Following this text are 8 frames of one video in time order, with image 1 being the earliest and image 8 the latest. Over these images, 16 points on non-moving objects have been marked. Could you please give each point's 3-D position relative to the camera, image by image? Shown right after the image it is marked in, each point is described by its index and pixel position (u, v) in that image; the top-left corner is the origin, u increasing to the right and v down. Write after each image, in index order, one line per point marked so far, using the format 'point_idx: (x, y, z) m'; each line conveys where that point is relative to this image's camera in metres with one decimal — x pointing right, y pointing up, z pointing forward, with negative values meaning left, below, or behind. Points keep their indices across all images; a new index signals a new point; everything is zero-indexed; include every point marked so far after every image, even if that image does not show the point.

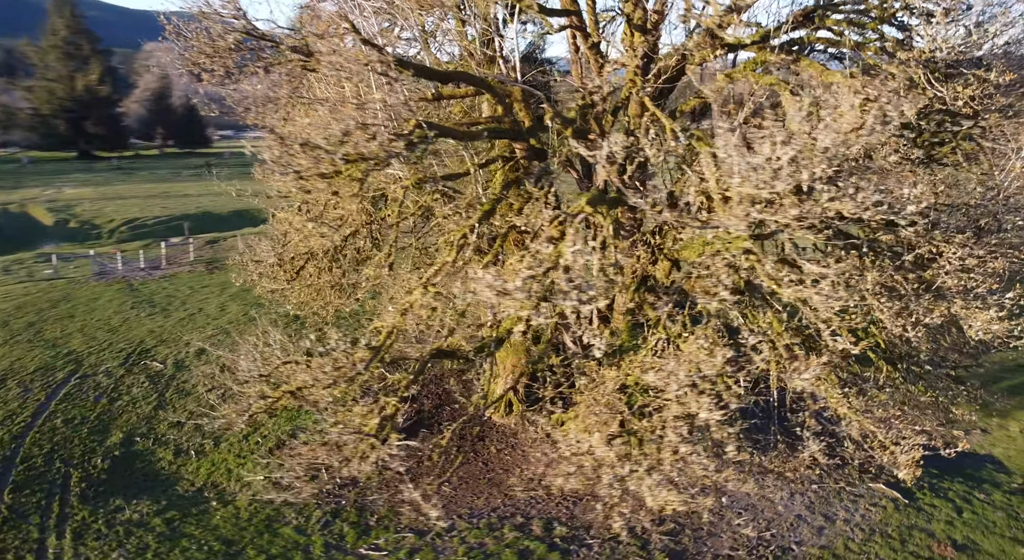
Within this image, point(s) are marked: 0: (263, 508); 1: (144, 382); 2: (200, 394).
0: (-3.5, -3.3, +10.1) m
1: (-7.8, -2.2, +14.6) m
2: (-6.4, -2.3, +14.2) m
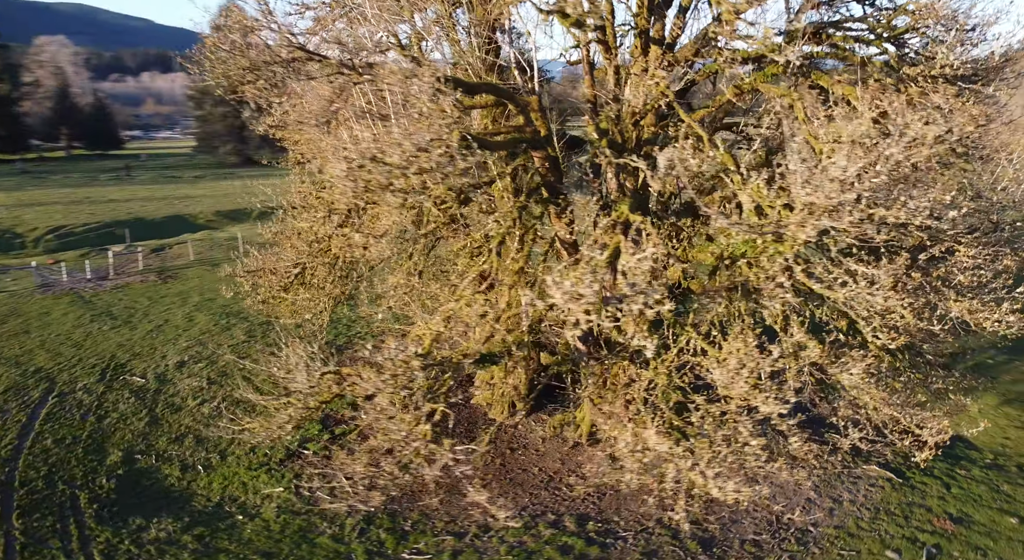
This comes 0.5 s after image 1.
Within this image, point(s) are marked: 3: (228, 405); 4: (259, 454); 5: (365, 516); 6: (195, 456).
0: (-3.1, -3.4, +10.0) m
1: (-7.8, -2.4, +14.1) m
2: (-6.3, -2.6, +13.8) m
3: (-5.7, -2.5, +14.0) m
4: (-4.4, -3.0, +12.2) m
5: (-2.1, -3.4, +10.0) m
6: (-5.5, -3.1, +12.1) m
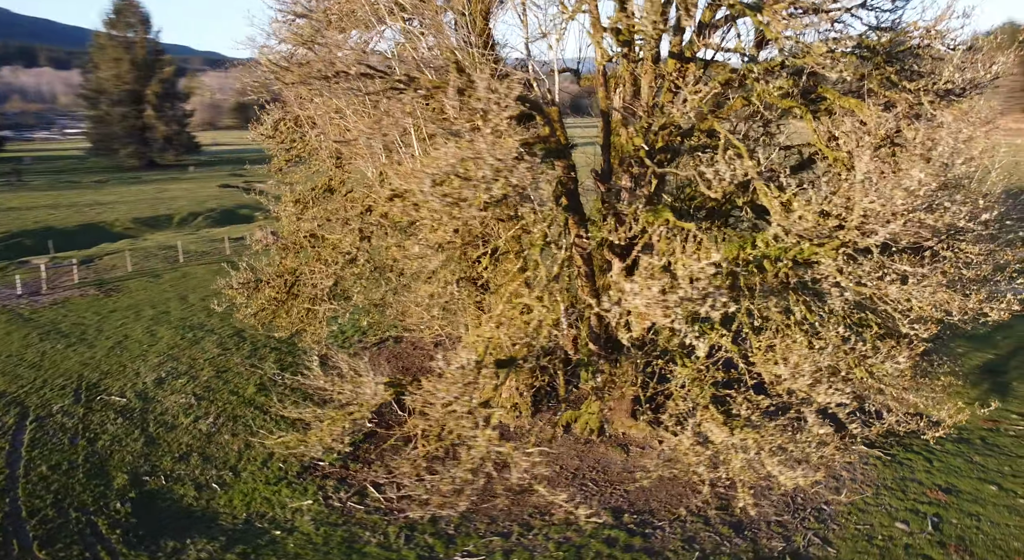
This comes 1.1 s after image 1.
0: (-2.5, -3.6, +9.9) m
1: (-7.7, -2.7, +13.4) m
2: (-6.2, -2.8, +13.4) m
3: (-5.6, -2.8, +13.6) m
4: (-4.1, -3.2, +12.0) m
5: (-1.5, -3.5, +10.1) m
6: (-5.1, -3.3, +11.7) m
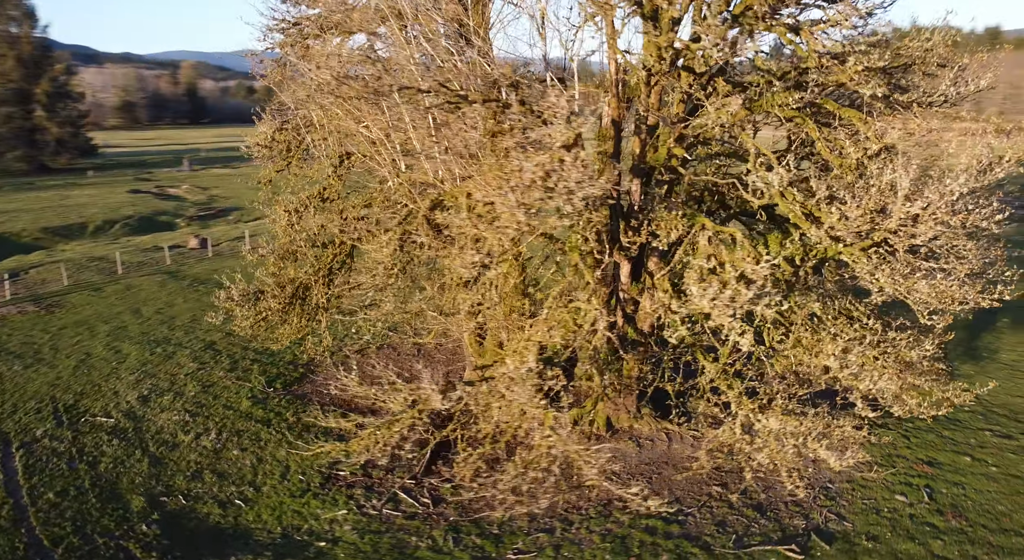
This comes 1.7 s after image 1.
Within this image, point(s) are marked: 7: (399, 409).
0: (-1.9, -3.7, +10.0) m
1: (-7.5, -3.0, +12.9) m
2: (-6.0, -3.0, +12.9) m
3: (-5.4, -3.0, +13.3) m
4: (-3.7, -3.4, +11.8) m
5: (-0.9, -3.7, +10.3) m
6: (-4.7, -3.5, +11.5) m
7: (-1.6, -1.8, +9.6) m
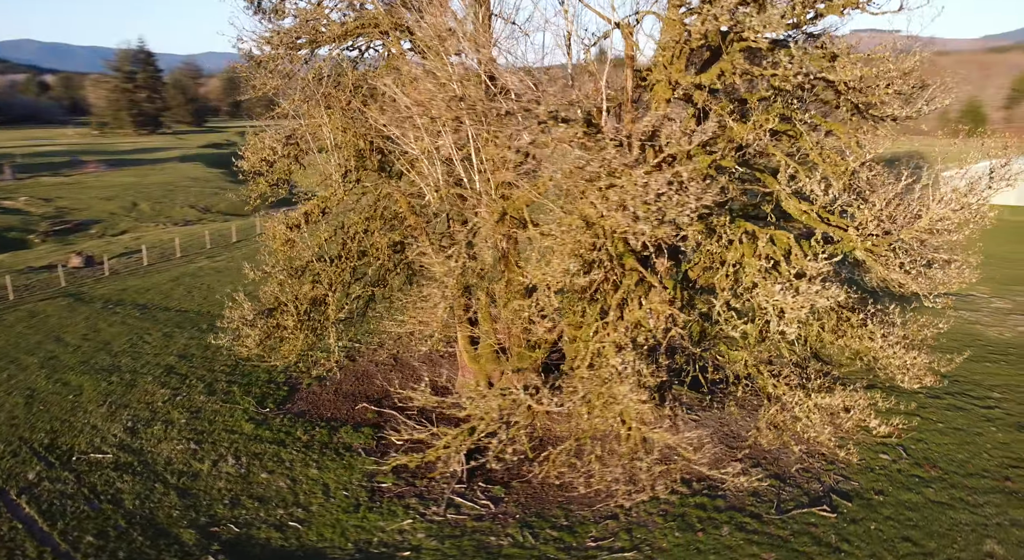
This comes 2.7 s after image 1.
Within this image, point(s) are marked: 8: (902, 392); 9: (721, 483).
0: (-0.8, -3.9, +10.3) m
1: (-6.8, -3.4, +12.0) m
2: (-5.4, -3.4, +12.4) m
3: (-4.9, -3.3, +12.8) m
4: (-2.9, -3.7, +11.7) m
5: (+0.1, -3.8, +10.8) m
6: (-3.8, -3.8, +11.2) m
7: (-0.5, -1.9, +10.0) m
8: (+9.1, -2.7, +16.3) m
9: (+3.6, -3.5, +12.0) m
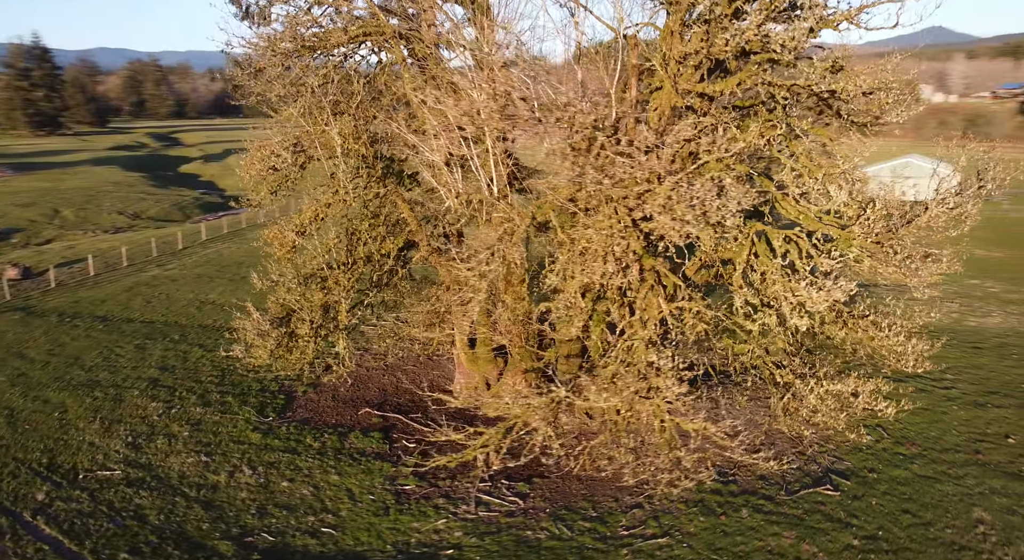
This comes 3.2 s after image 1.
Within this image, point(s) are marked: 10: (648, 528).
0: (-0.2, -3.9, +10.6) m
1: (-6.4, -3.6, +11.7) m
2: (-5.0, -3.6, +12.2) m
3: (-4.5, -3.5, +12.7) m
4: (-2.4, -3.8, +11.8) m
5: (+0.6, -3.8, +11.2) m
6: (-3.3, -3.9, +11.2) m
7: (+0.1, -2.0, +10.3) m
8: (+9.0, -2.5, +17.5) m
9: (+4.0, -3.5, +12.7) m
10: (+2.1, -3.9, +10.9) m
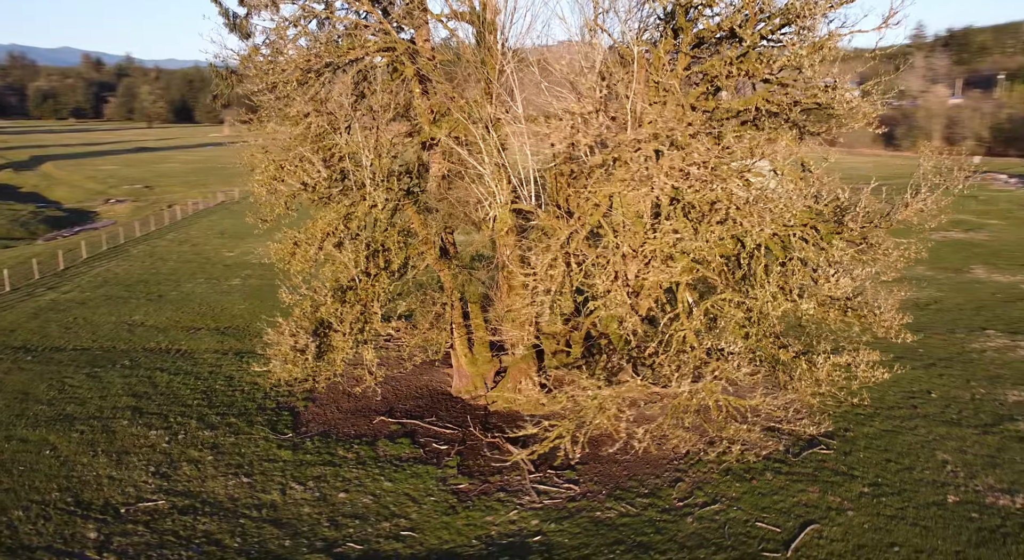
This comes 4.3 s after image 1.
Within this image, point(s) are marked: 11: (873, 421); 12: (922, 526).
0: (+1.0, -4.0, +11.5) m
1: (-5.3, -3.9, +11.4) m
2: (-4.0, -3.9, +12.2) m
3: (-3.6, -3.7, +12.7) m
4: (-1.4, -3.9, +12.3) m
5: (+1.7, -3.8, +12.2) m
6: (-2.1, -4.1, +11.5) m
7: (+1.3, -2.0, +11.3) m
8: (+8.6, -2.2, +20.1) m
9: (+4.7, -3.3, +14.4) m
10: (+3.3, -3.8, +12.3) m
11: (+8.2, -3.2, +15.7) m
12: (+6.7, -4.0, +11.4) m
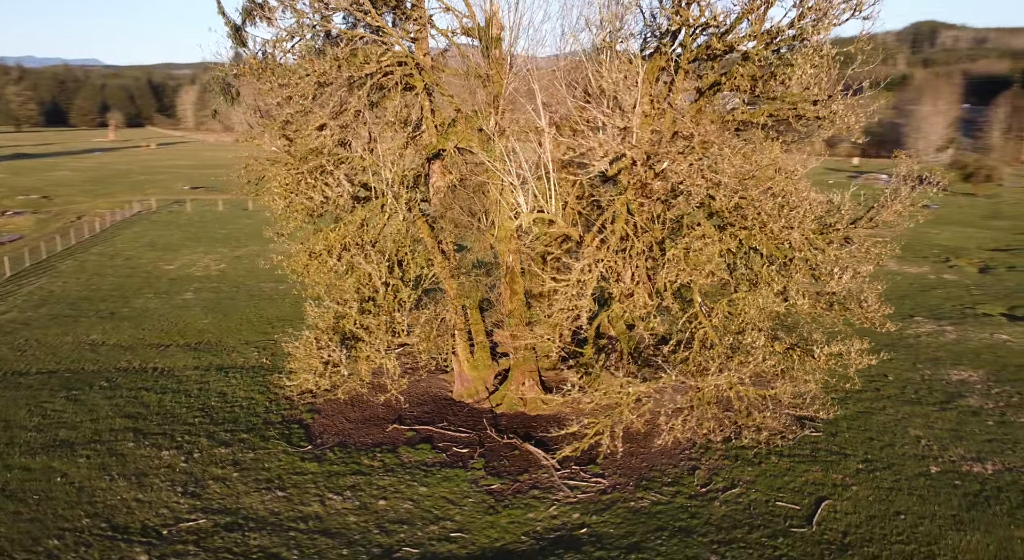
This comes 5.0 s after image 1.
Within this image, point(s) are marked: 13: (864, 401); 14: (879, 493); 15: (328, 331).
0: (+1.8, -4.1, +12.2) m
1: (-4.5, -4.2, +11.4) m
2: (-3.3, -4.1, +12.3) m
3: (-3.0, -4.0, +12.9) m
4: (-0.7, -4.1, +12.7) m
5: (+2.4, -3.9, +13.0) m
6: (-1.4, -4.3, +11.8) m
7: (+2.0, -2.1, +12.0) m
8: (+8.3, -2.1, +21.6) m
9: (+5.0, -3.3, +15.5) m
10: (+3.9, -3.9, +13.2) m
11: (+8.4, -3.1, +17.2) m
12: (+7.5, -4.0, +12.8) m
13: (+9.0, -3.0, +17.6) m
14: (+6.8, -3.9, +12.8) m
15: (-3.8, -1.1, +14.4) m
